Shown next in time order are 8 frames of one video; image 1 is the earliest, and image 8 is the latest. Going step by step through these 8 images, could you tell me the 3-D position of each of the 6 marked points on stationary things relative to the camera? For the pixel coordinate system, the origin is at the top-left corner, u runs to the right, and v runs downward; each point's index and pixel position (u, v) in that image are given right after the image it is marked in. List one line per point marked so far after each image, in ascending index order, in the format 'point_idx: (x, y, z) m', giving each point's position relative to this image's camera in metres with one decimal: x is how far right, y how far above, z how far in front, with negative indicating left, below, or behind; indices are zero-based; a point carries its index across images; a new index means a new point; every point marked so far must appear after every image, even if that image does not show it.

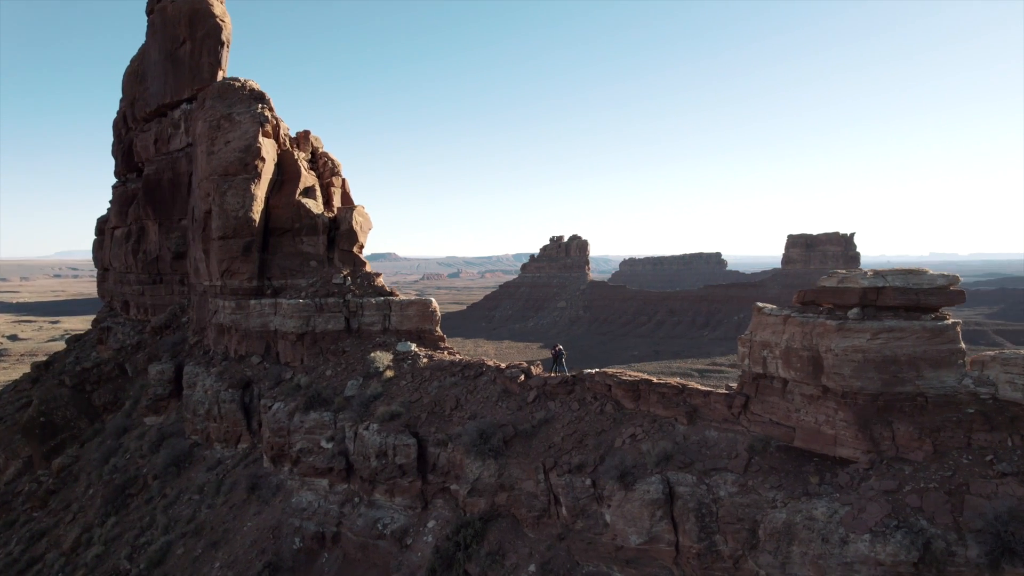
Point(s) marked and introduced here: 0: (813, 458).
0: (+3.2, -1.8, +6.0) m
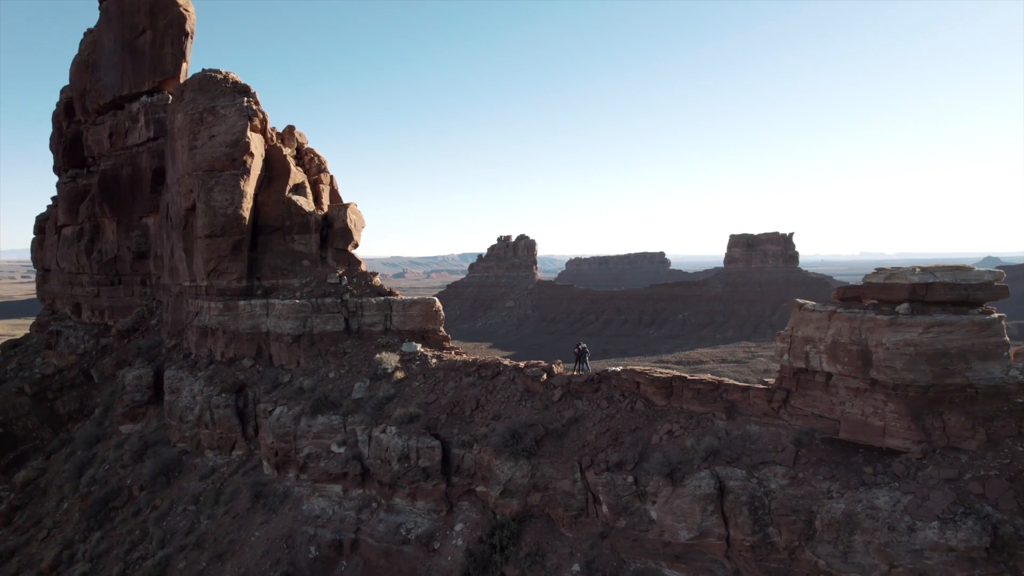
0: (+3.9, -1.8, +6.2) m
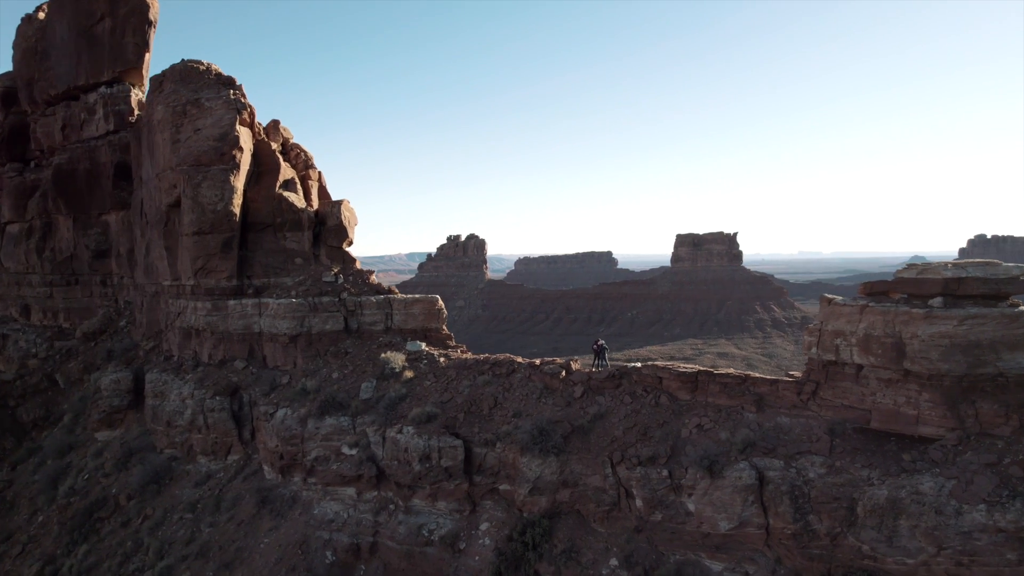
0: (+4.4, -1.7, +6.5) m
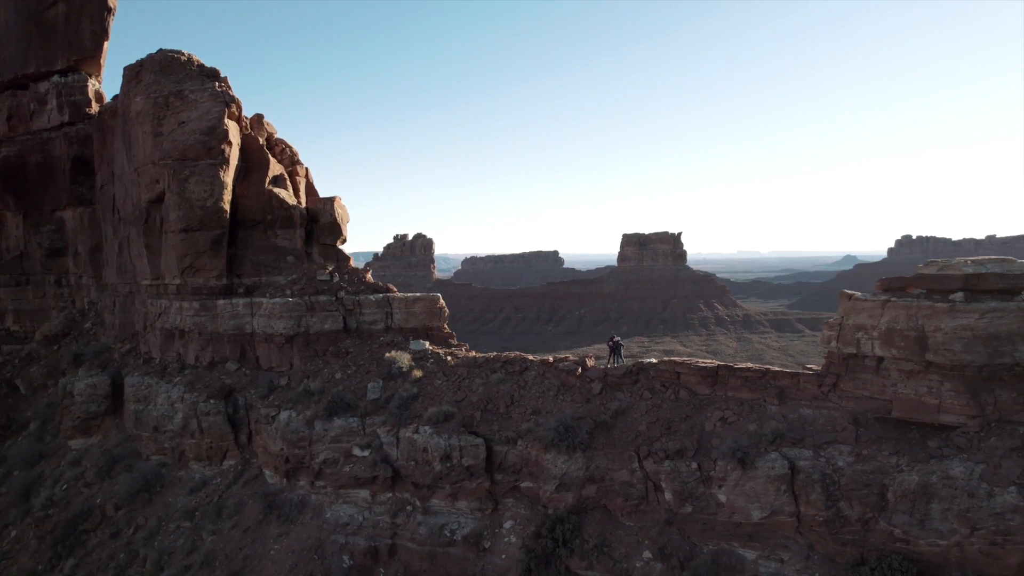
0: (+4.9, -1.7, +6.8) m
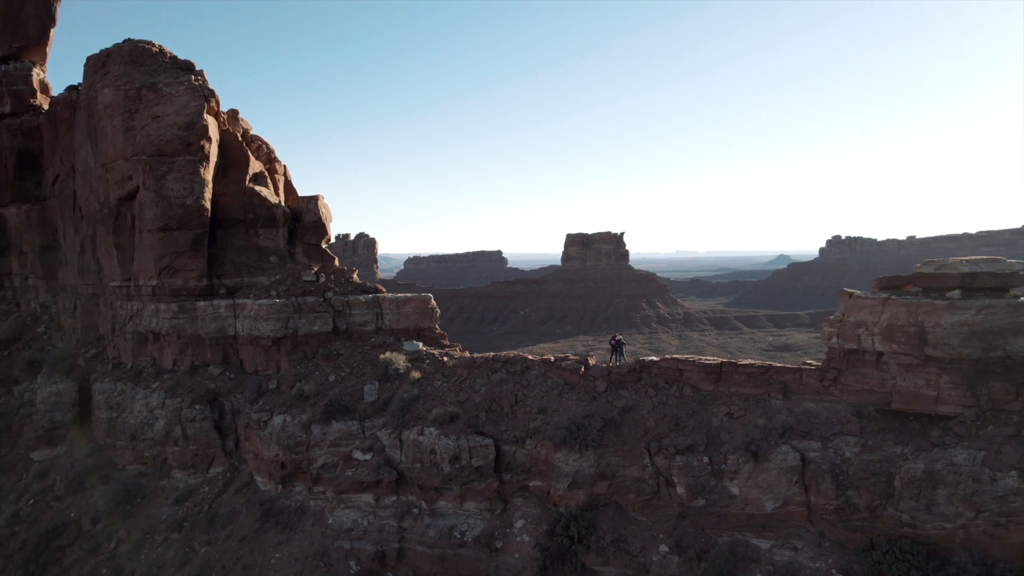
0: (+5.2, -1.6, +7.2) m
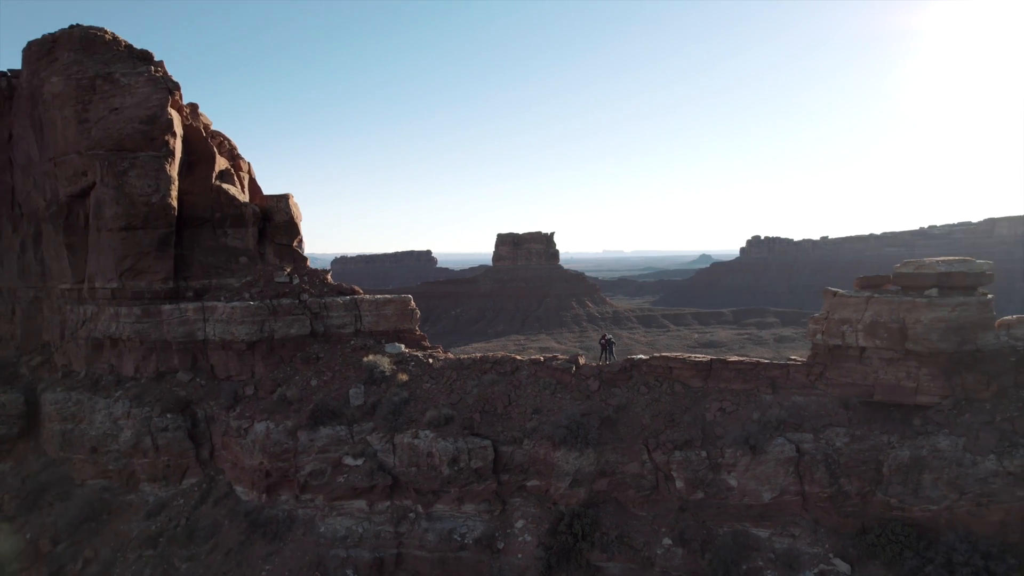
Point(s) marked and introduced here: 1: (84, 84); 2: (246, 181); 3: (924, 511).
0: (+5.3, -1.6, +7.7) m
1: (-9.2, +4.4, +12.2) m
2: (-7.1, +2.8, +14.9) m
3: (+5.1, -2.8, +7.0) m
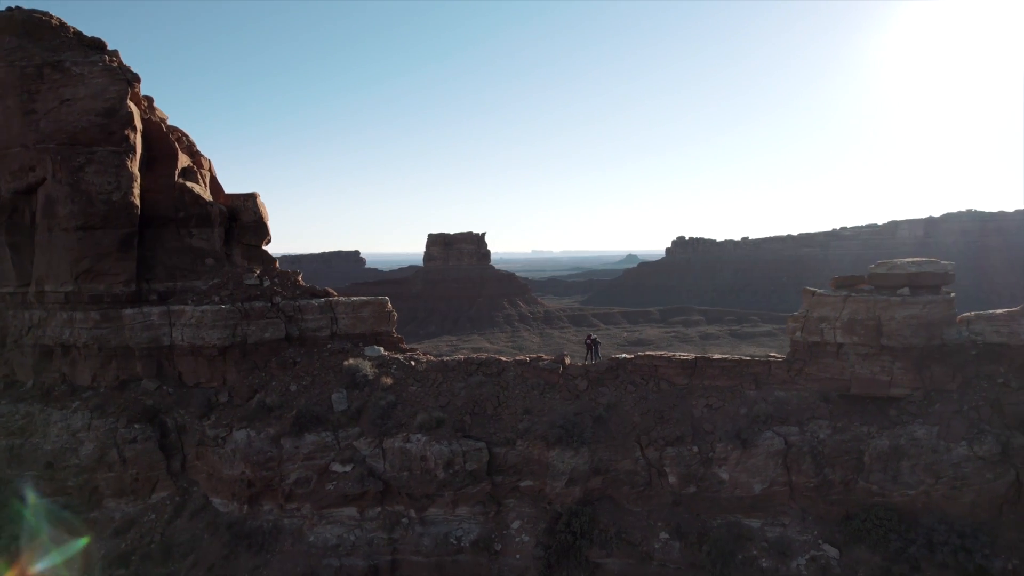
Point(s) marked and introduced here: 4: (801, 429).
0: (+5.2, -1.6, +8.2) m
1: (-9.6, +4.4, +11.3) m
2: (-7.7, +2.8, +14.3) m
3: (+5.2, -2.8, +7.5) m
4: (+4.1, -2.0, +8.0) m
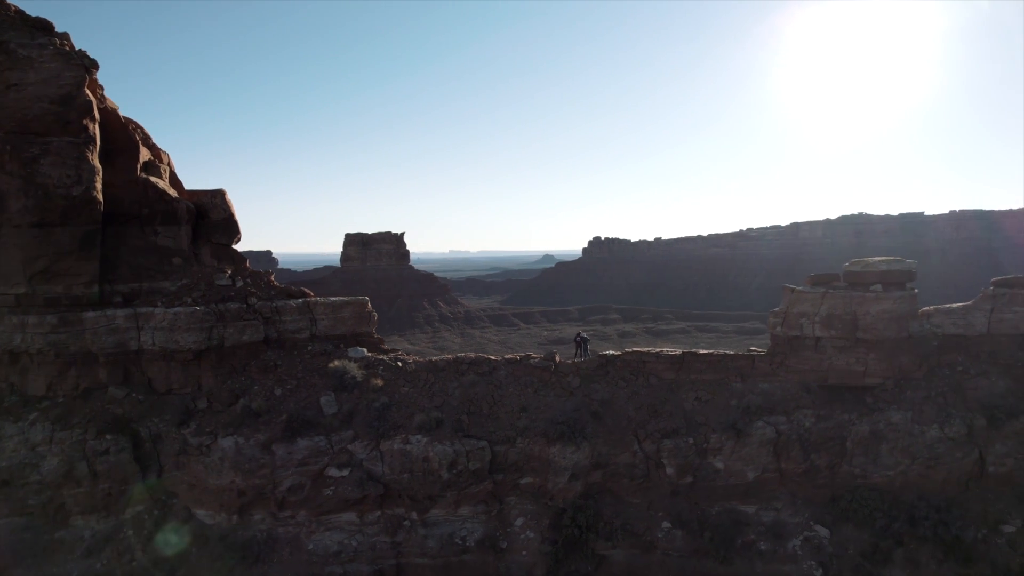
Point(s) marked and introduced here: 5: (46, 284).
0: (+5.3, -1.6, +8.8) m
1: (-9.8, +4.3, +10.4) m
2: (-8.3, +2.7, +13.5) m
3: (+5.3, -2.7, +8.1) m
4: (+4.2, -2.0, +8.6) m
5: (-8.6, +0.1, +10.3) m
